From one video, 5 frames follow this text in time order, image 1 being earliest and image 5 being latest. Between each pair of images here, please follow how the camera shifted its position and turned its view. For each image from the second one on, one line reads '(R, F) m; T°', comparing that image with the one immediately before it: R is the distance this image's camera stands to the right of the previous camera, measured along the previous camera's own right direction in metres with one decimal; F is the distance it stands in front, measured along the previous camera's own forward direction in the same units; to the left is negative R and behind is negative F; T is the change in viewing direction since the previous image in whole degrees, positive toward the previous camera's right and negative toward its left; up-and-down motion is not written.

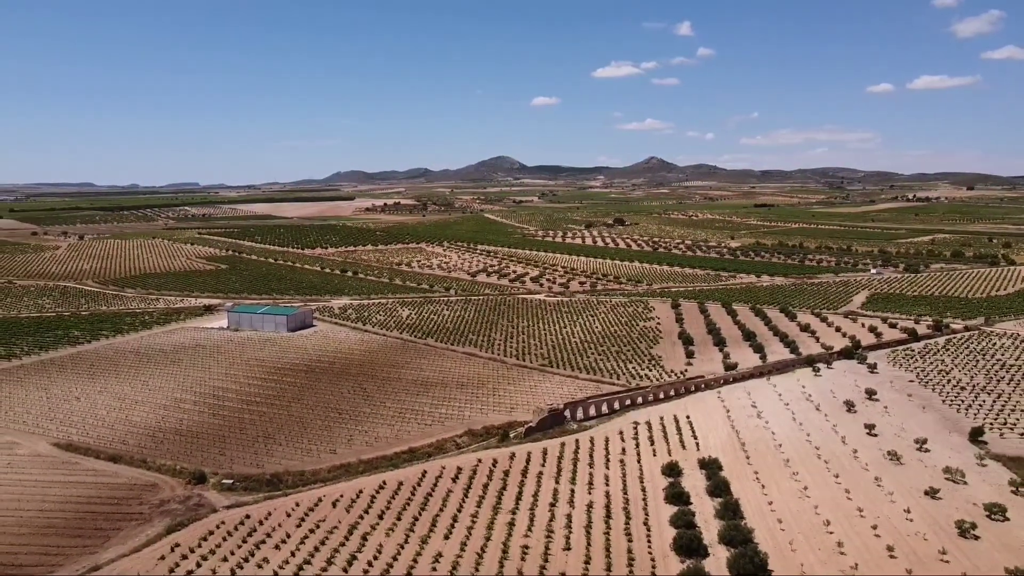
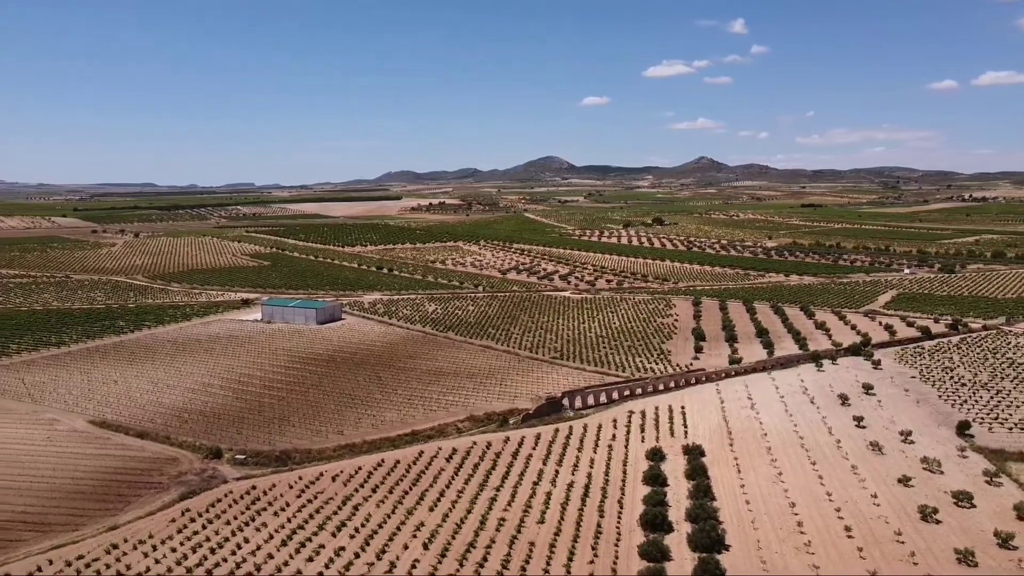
(+1.9, -1.5) m; -3°
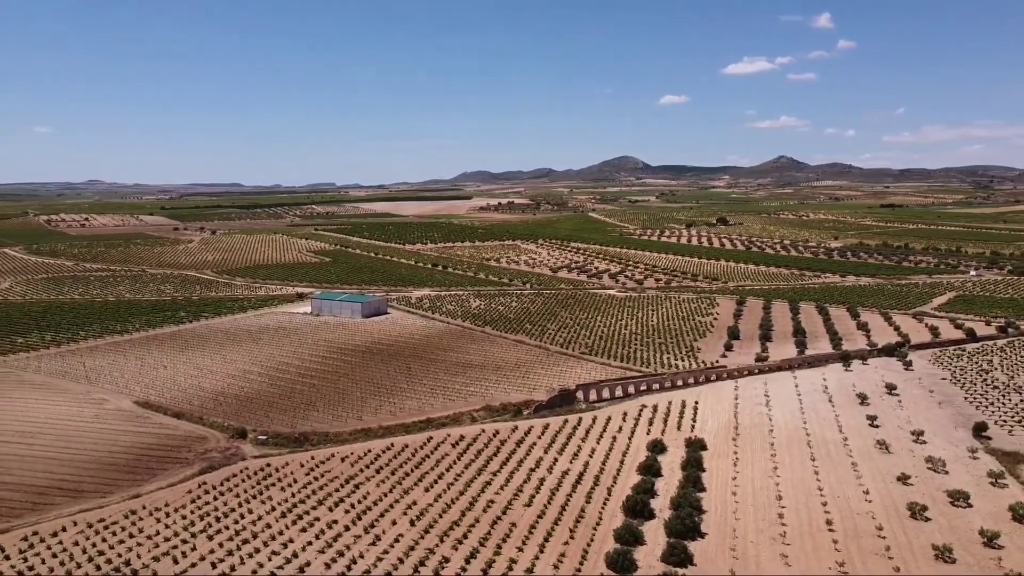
(+2.4, -0.8) m; -5°
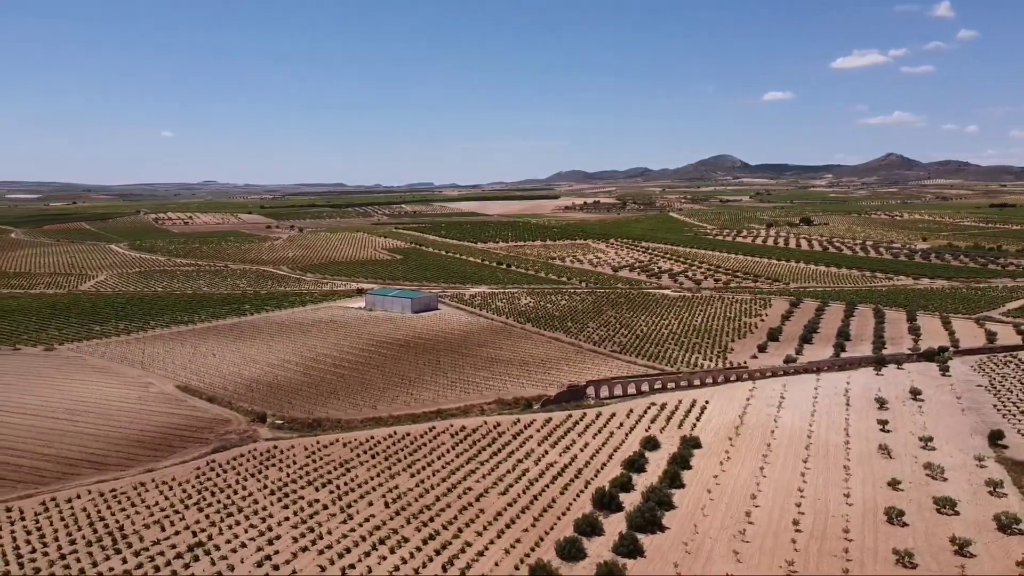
(+3.5, -0.6) m; -7°
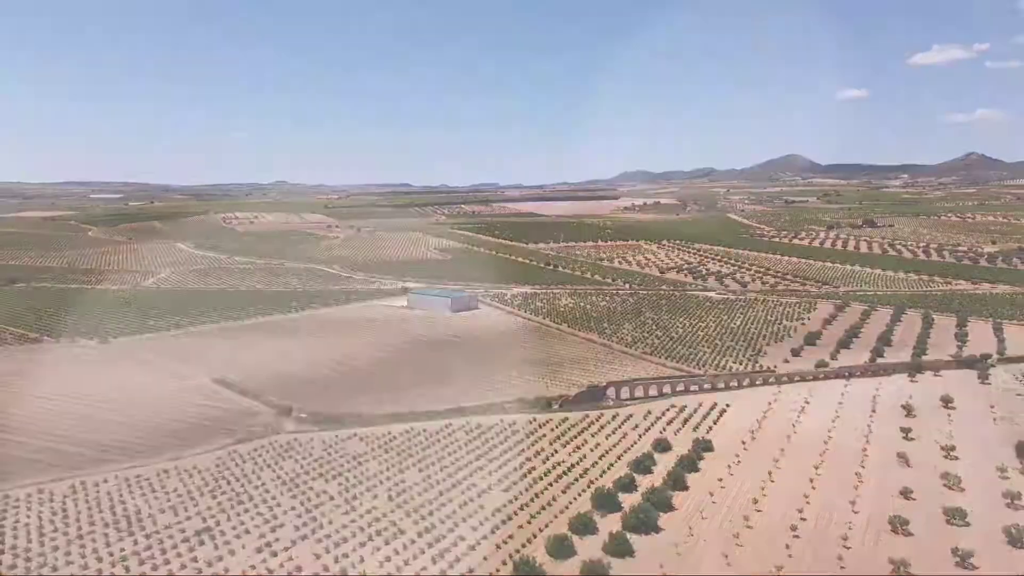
(+1.8, -0.3) m; -5°
